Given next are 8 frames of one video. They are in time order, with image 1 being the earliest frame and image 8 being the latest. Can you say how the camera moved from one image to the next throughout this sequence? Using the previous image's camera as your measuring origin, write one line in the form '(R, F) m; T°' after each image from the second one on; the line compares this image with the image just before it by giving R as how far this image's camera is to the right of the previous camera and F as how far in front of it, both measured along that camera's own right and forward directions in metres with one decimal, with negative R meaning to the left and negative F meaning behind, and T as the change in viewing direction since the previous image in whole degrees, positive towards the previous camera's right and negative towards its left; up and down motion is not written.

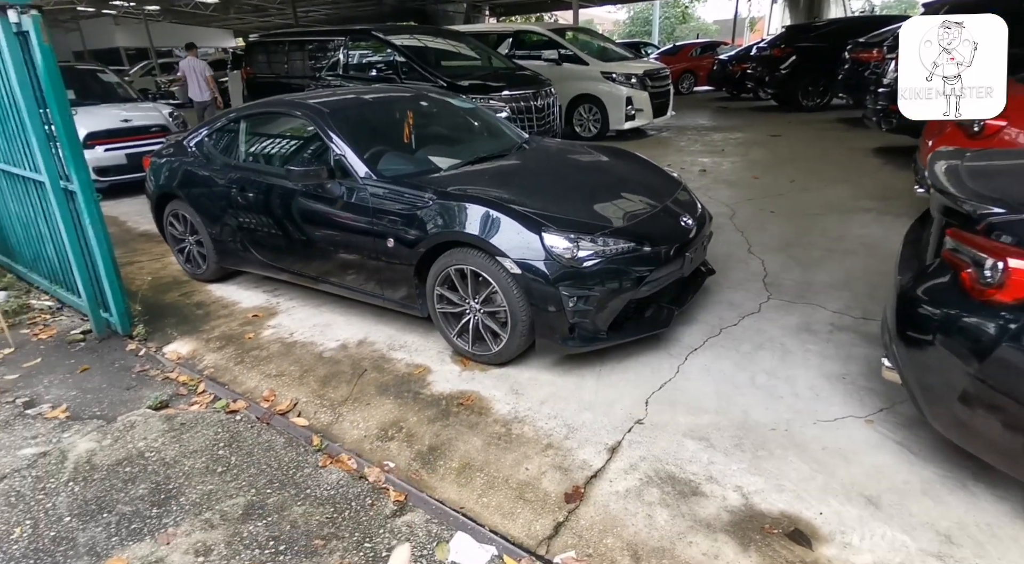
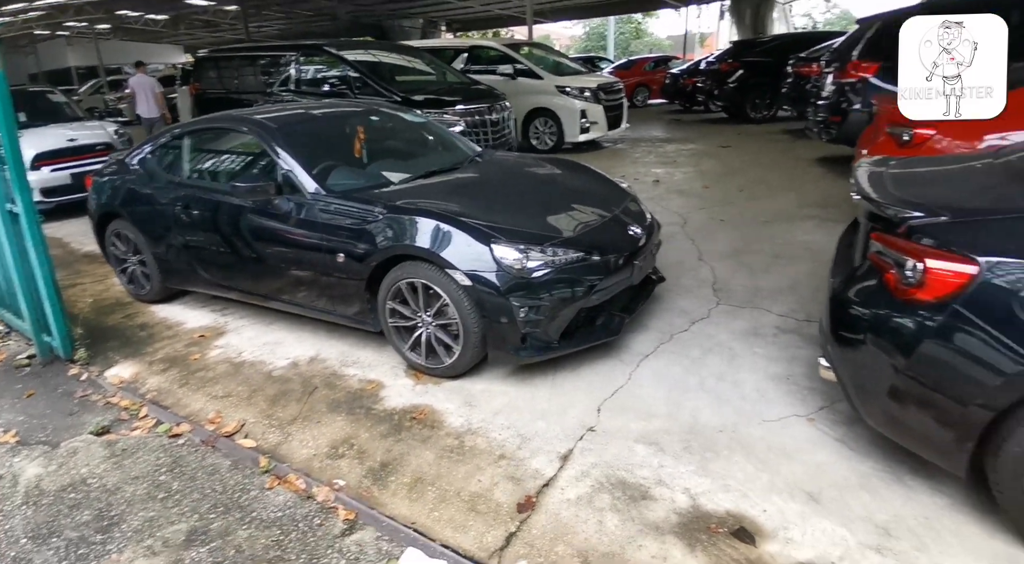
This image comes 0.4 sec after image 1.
(+0.1, 0.0) m; +3°
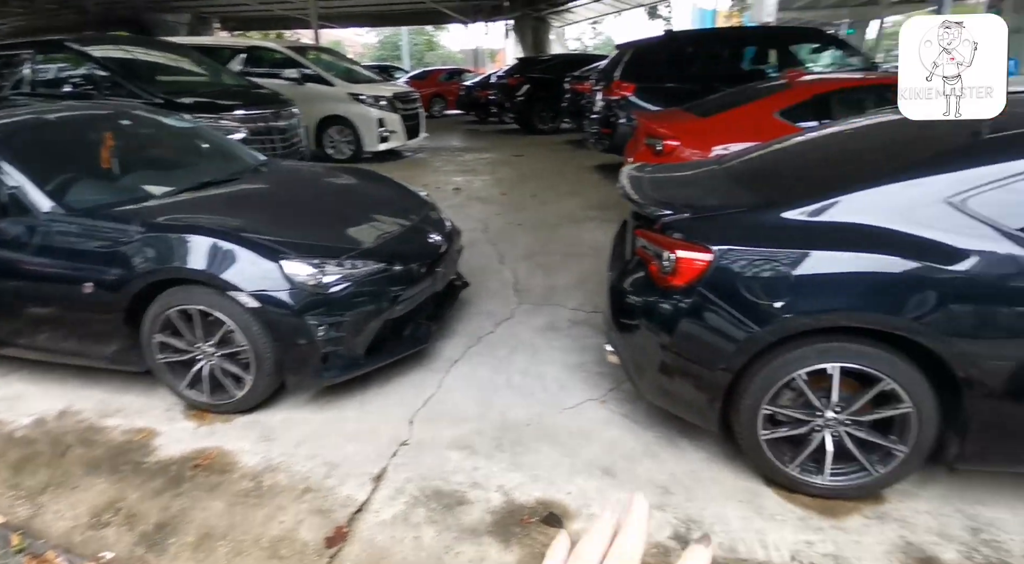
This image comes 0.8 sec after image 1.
(0.0, 0.0) m; +19°
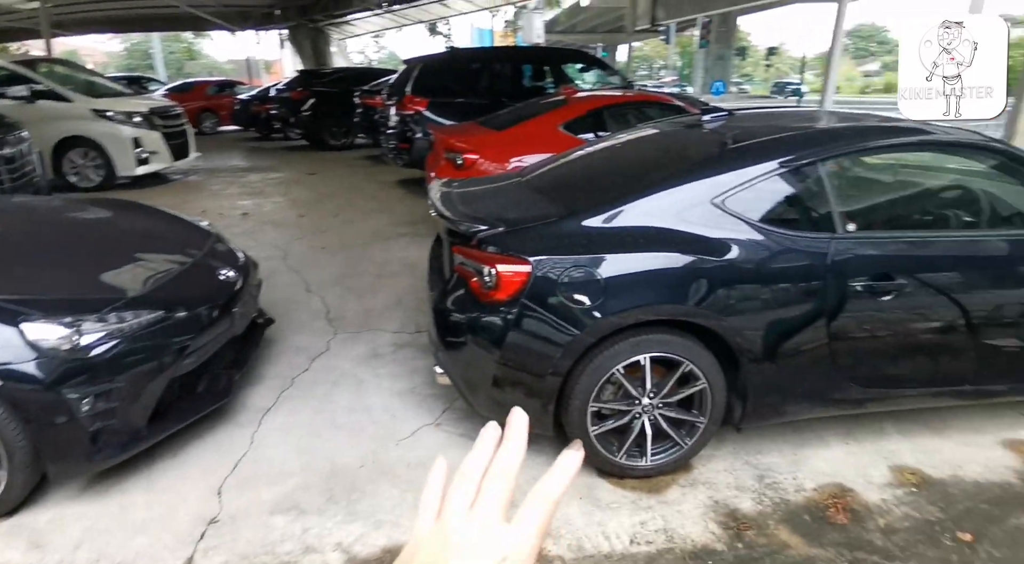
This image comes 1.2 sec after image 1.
(0.0, +0.1) m; +19°
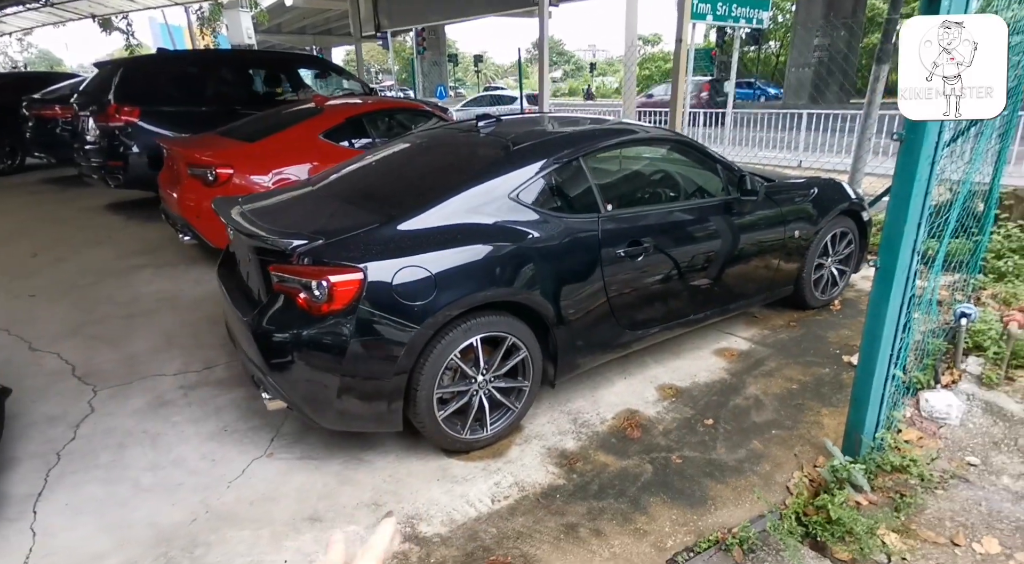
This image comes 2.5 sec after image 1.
(-0.4, -0.1) m; +25°
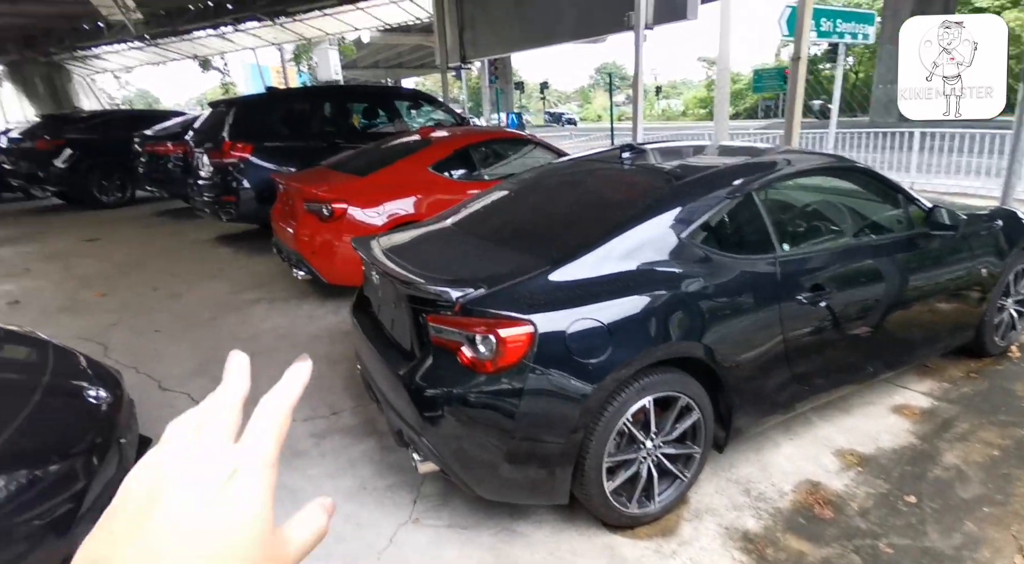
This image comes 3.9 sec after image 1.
(-0.5, +0.2) m; -6°
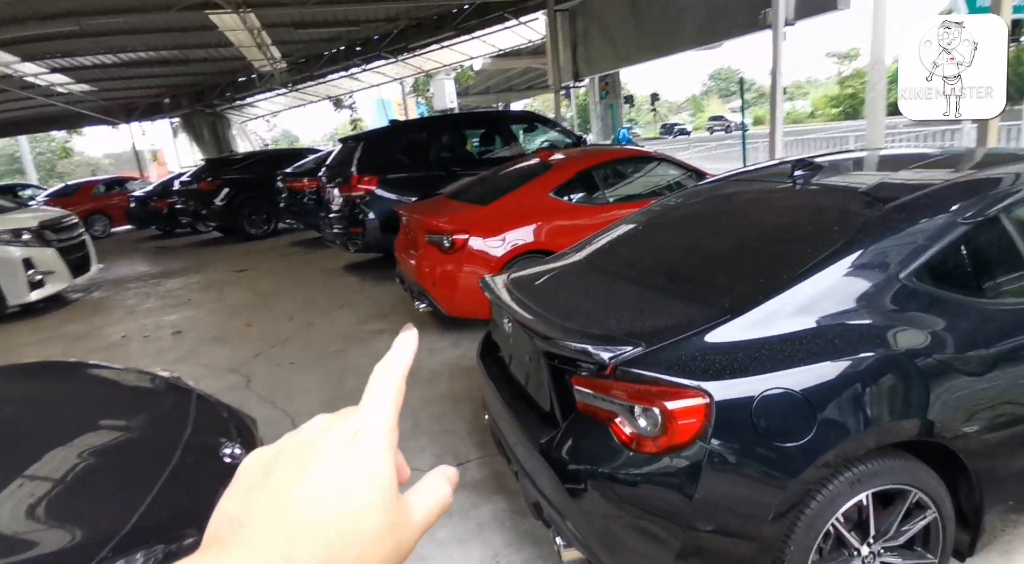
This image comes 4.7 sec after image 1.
(-0.2, +0.3) m; -11°
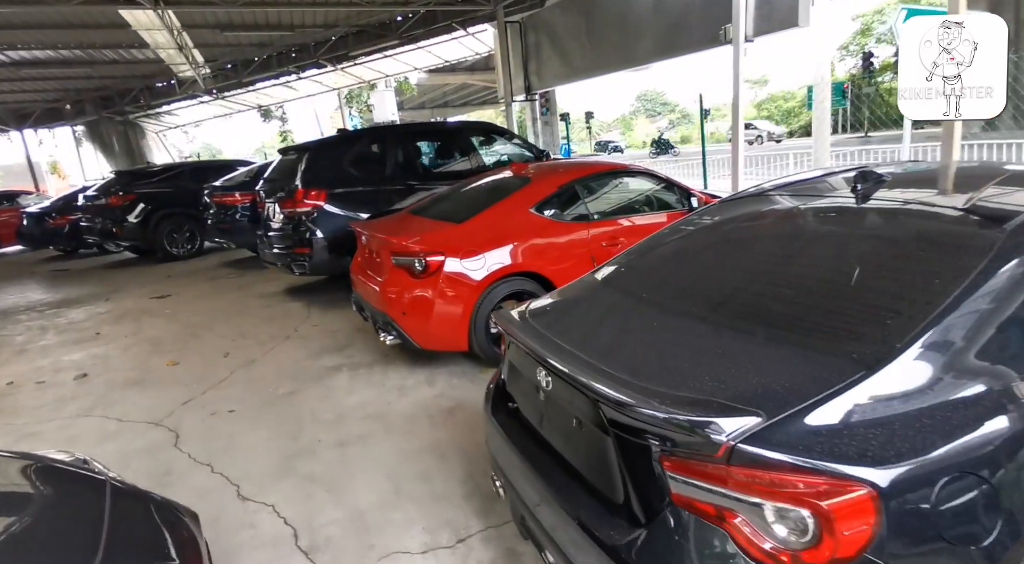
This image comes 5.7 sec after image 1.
(-0.3, +0.5) m; +6°
